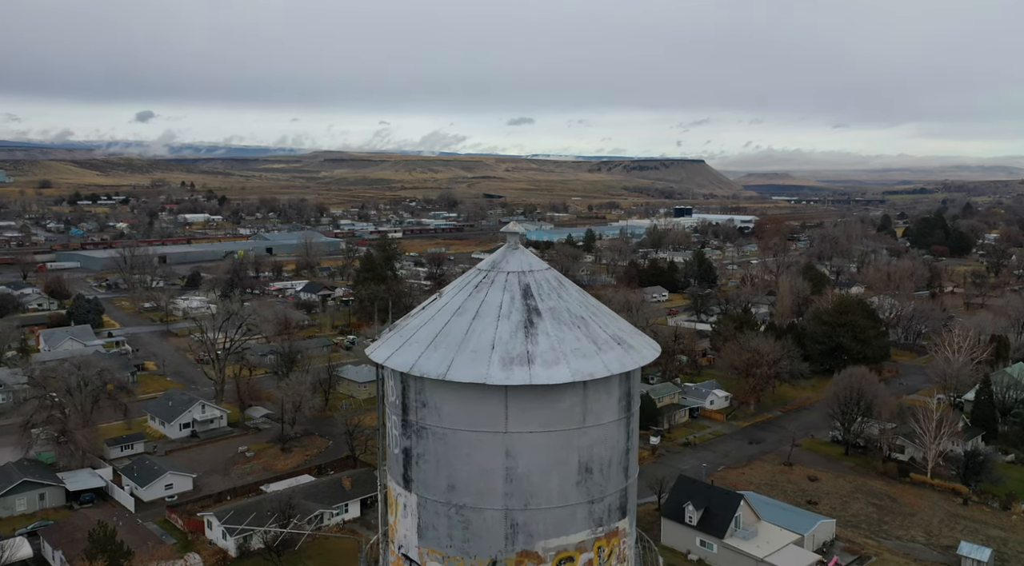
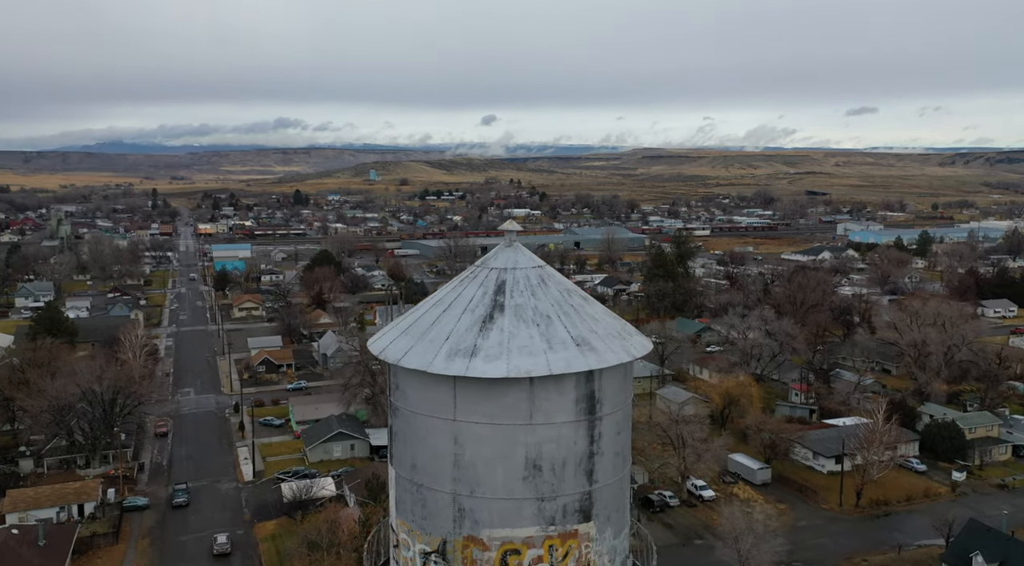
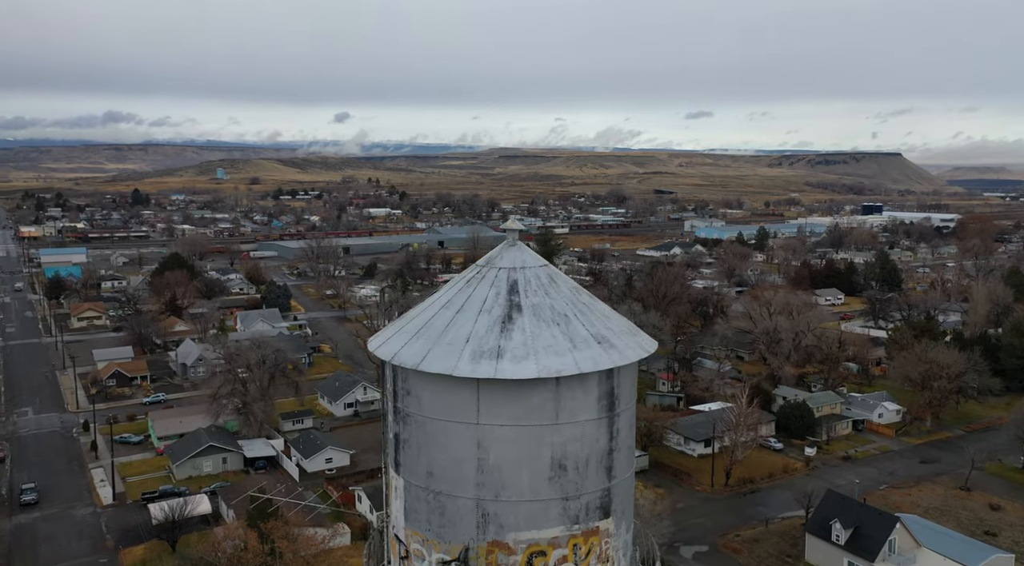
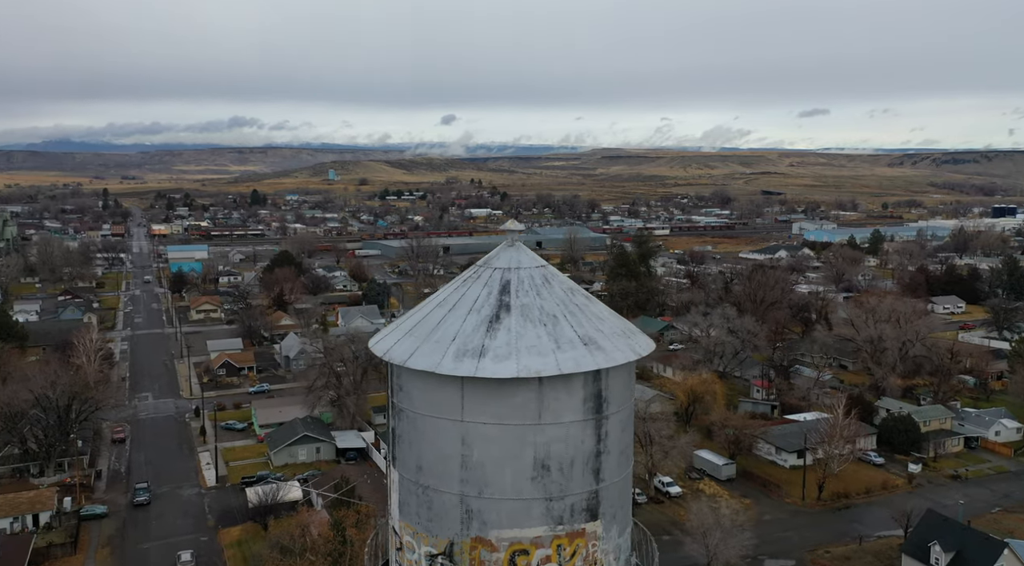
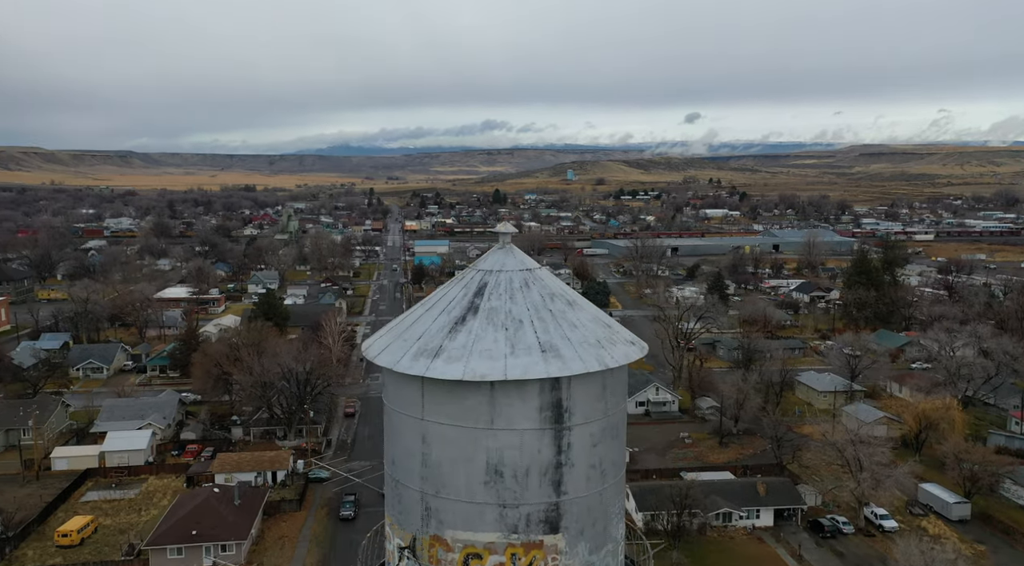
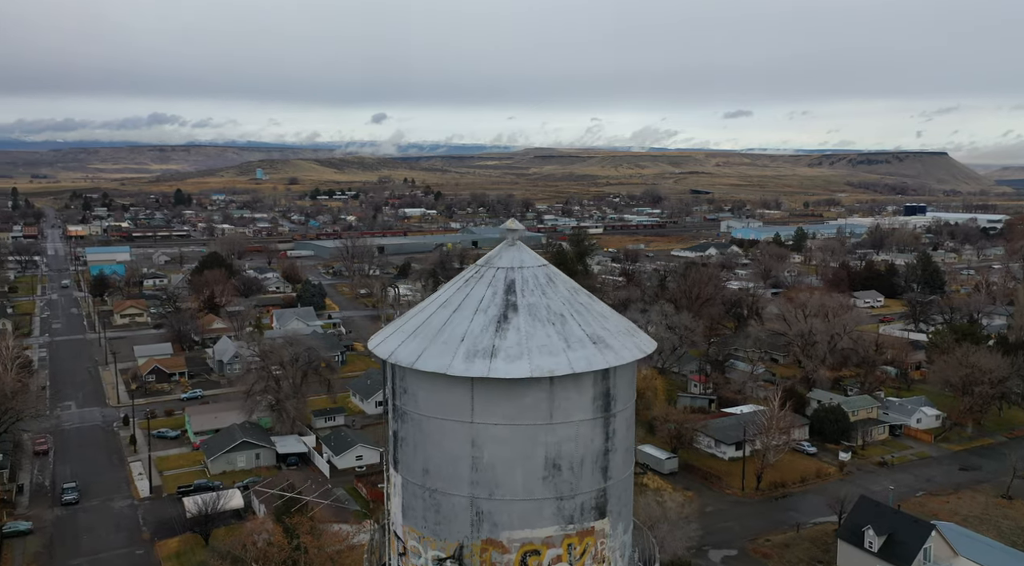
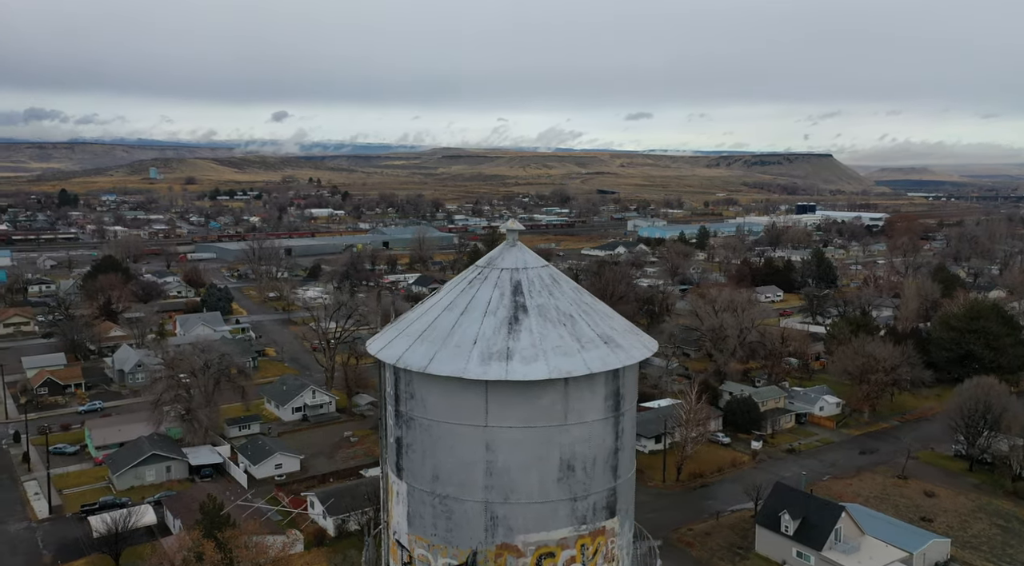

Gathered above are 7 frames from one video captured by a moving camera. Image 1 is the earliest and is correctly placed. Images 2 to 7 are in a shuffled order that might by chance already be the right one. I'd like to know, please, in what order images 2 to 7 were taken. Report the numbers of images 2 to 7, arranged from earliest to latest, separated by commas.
7, 3, 6, 4, 2, 5
